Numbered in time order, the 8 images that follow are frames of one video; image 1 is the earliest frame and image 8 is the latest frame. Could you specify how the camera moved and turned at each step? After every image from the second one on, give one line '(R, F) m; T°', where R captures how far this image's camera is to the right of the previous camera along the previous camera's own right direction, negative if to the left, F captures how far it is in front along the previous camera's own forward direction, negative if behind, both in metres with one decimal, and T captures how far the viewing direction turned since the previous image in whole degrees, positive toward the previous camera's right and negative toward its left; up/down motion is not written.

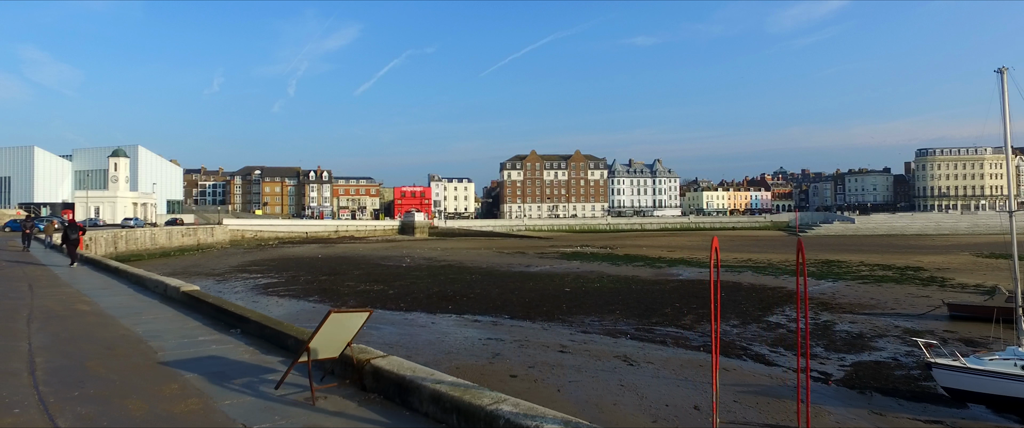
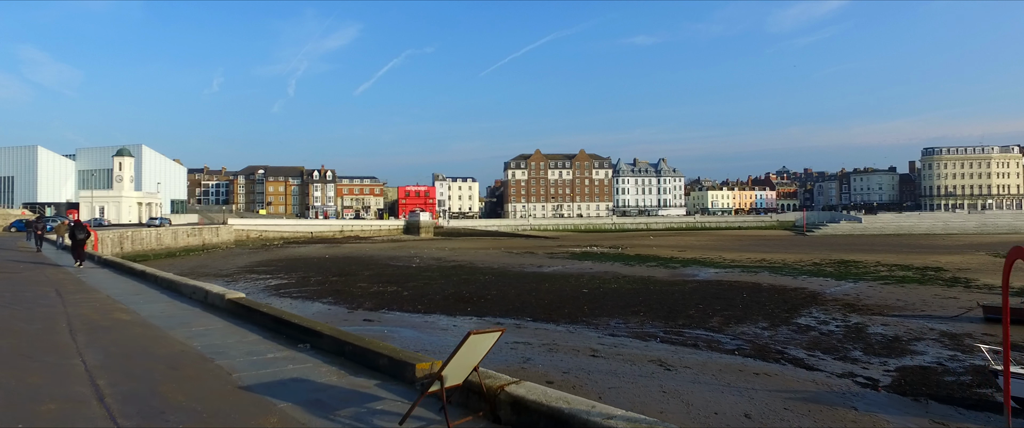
(-0.5, +0.3) m; 0°
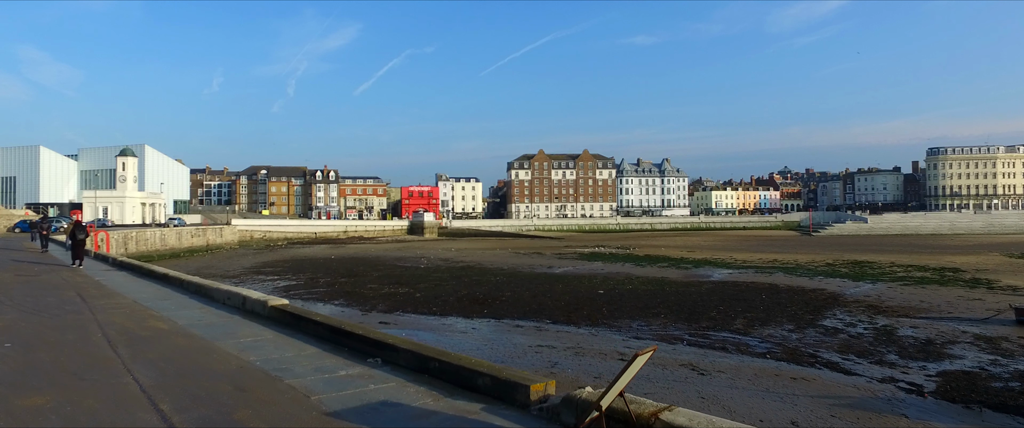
(-0.4, +0.3) m; 0°
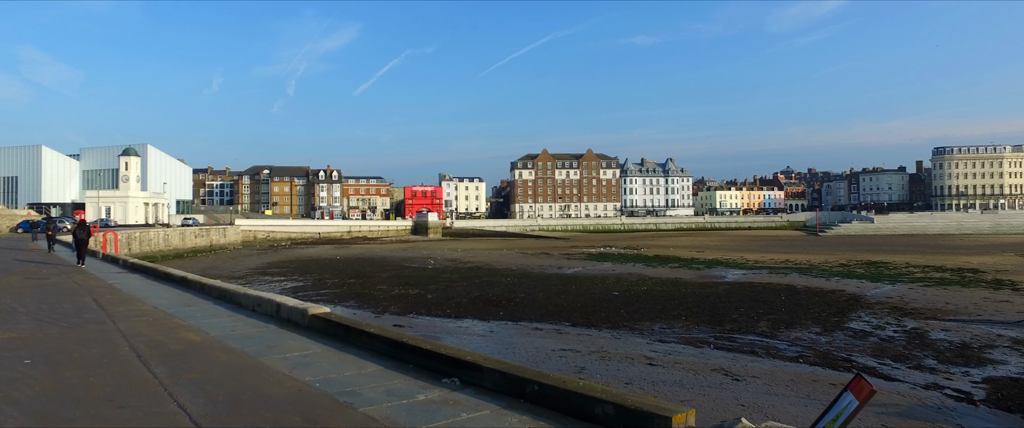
(-0.4, +0.4) m; 0°
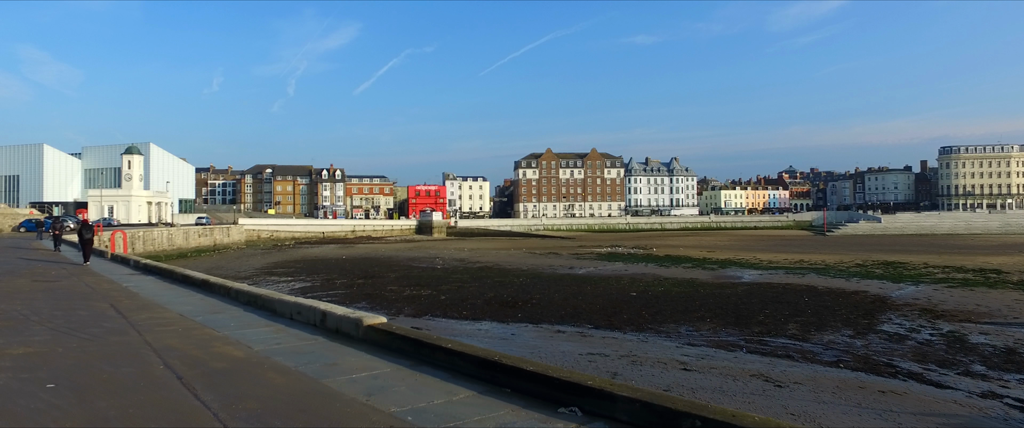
(-0.4, +0.4) m; 0°
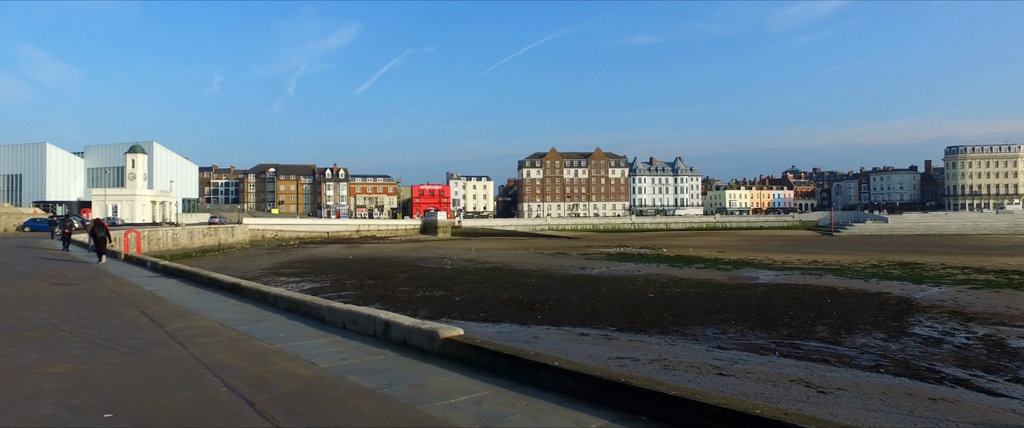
(-0.4, +0.3) m; 0°
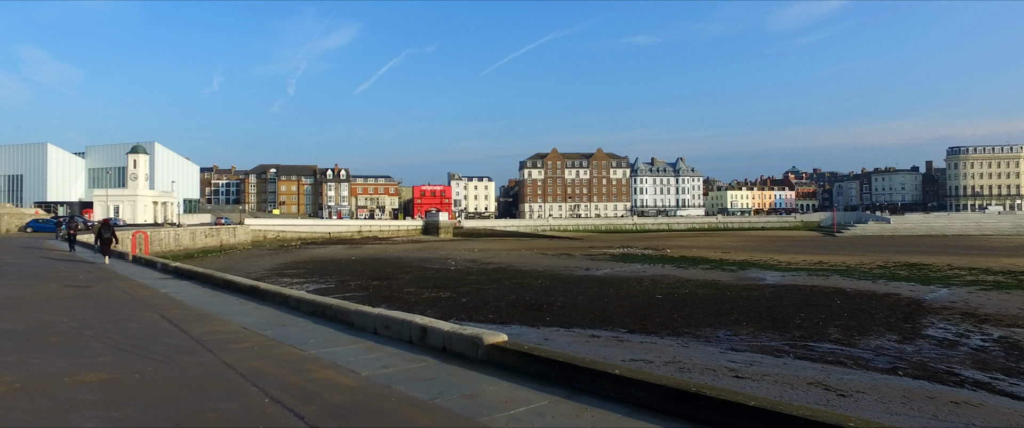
(-0.2, +0.1) m; 0°
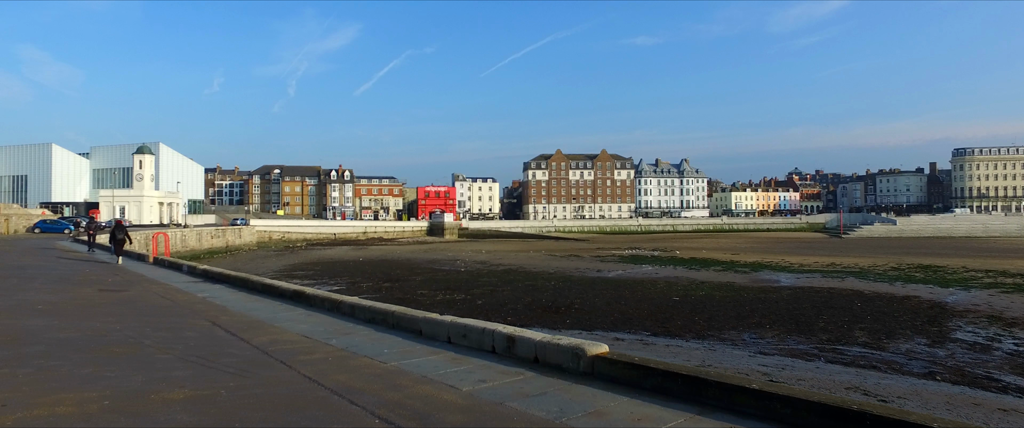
(-0.4, +0.2) m; 0°
